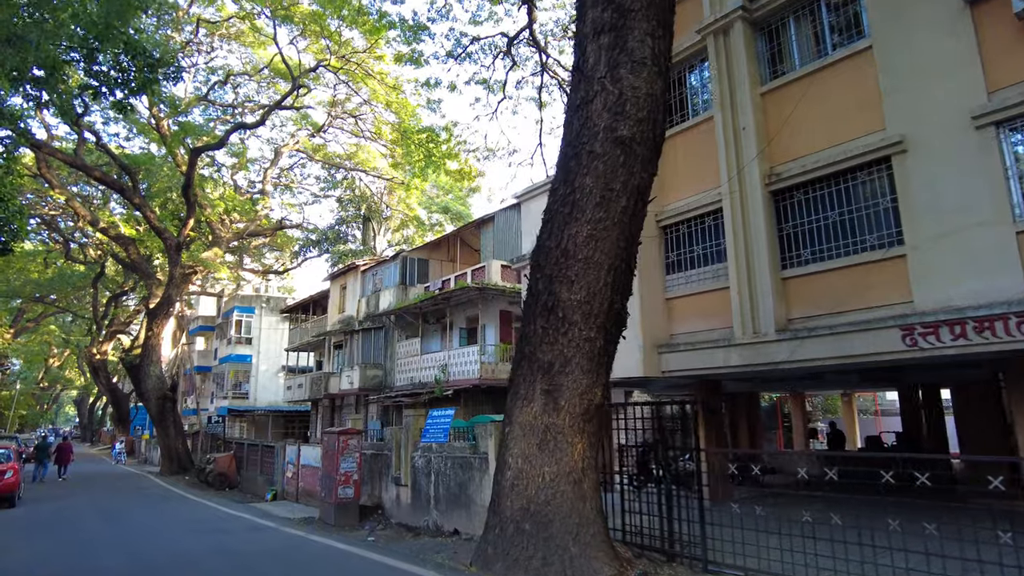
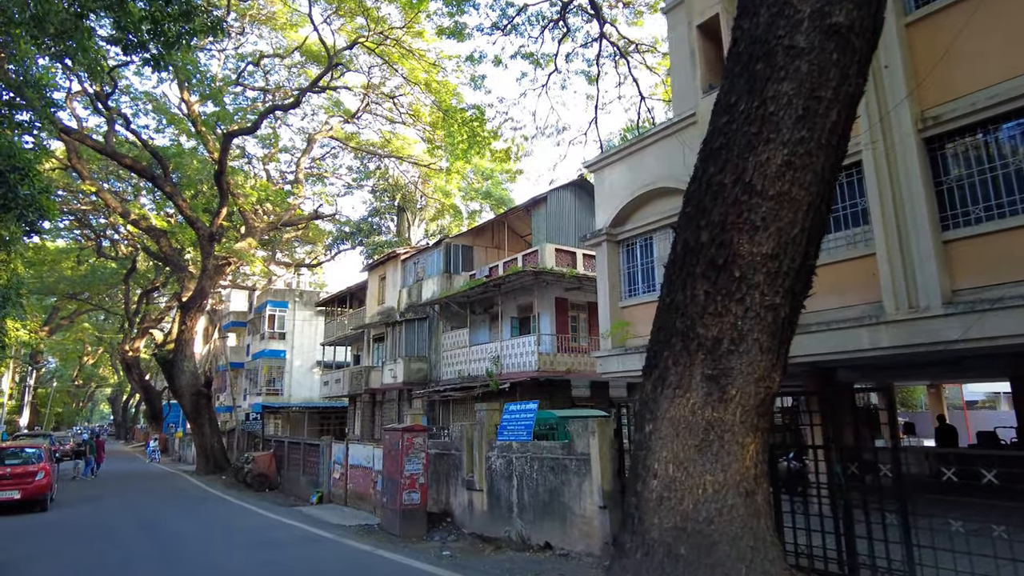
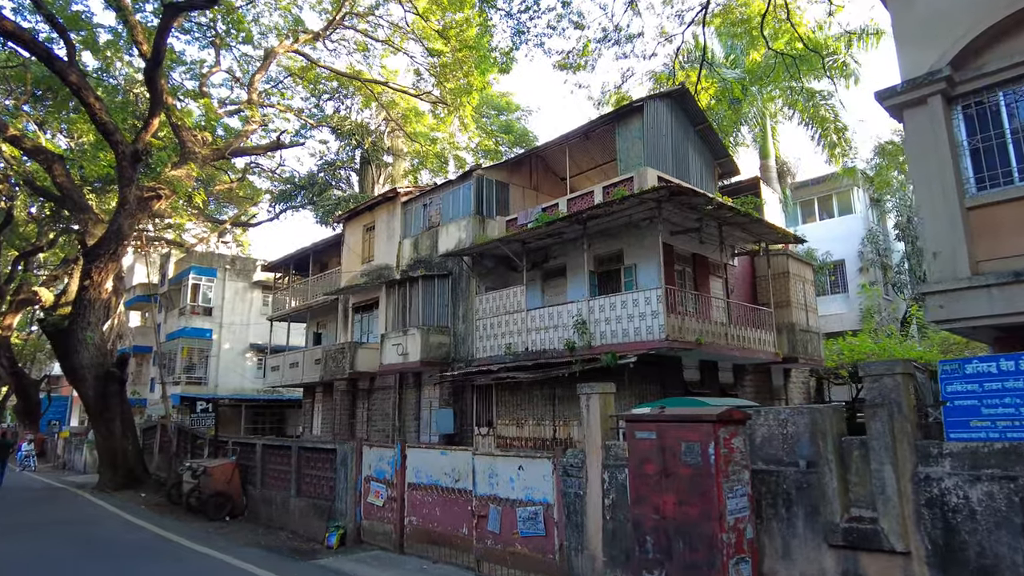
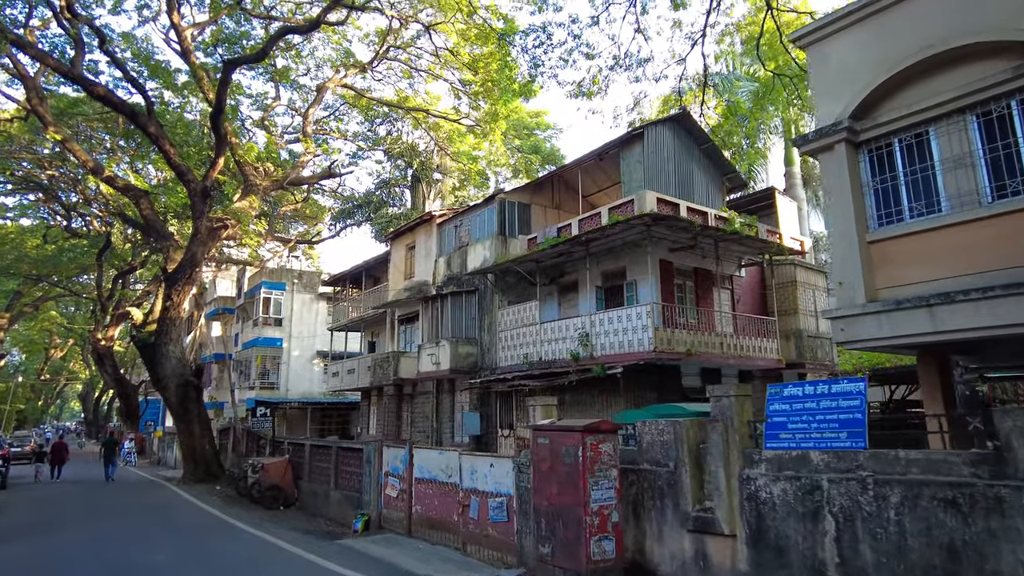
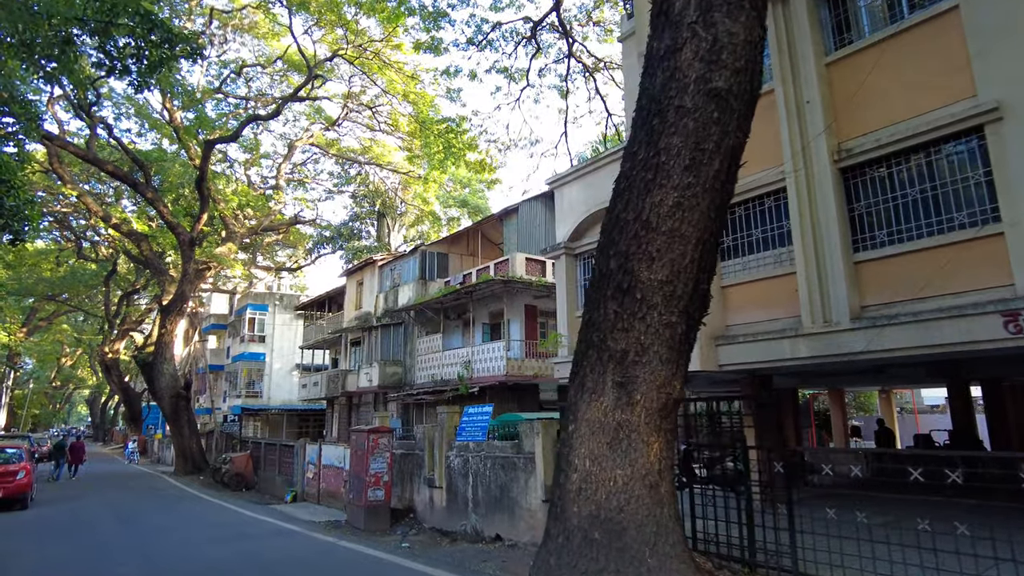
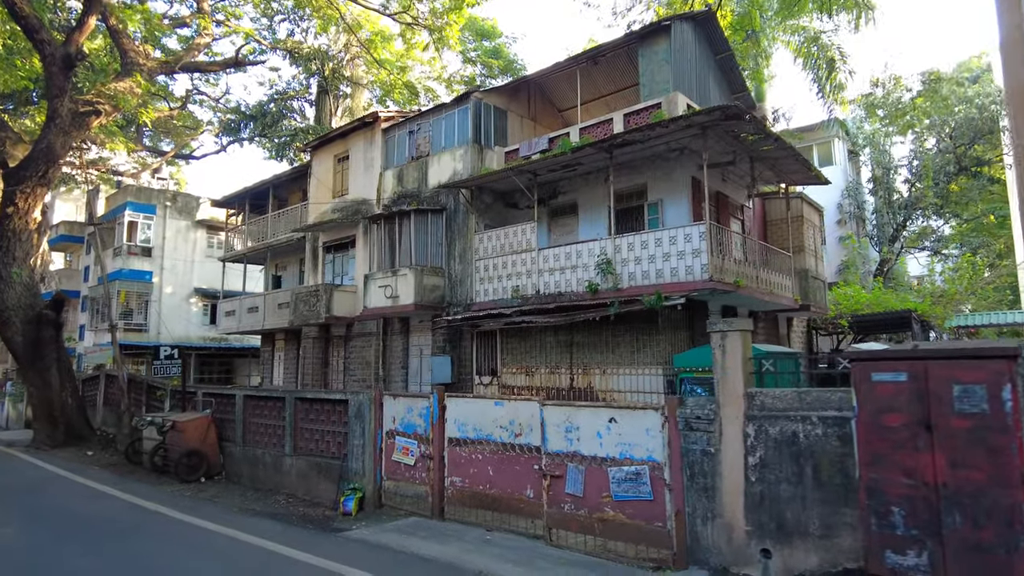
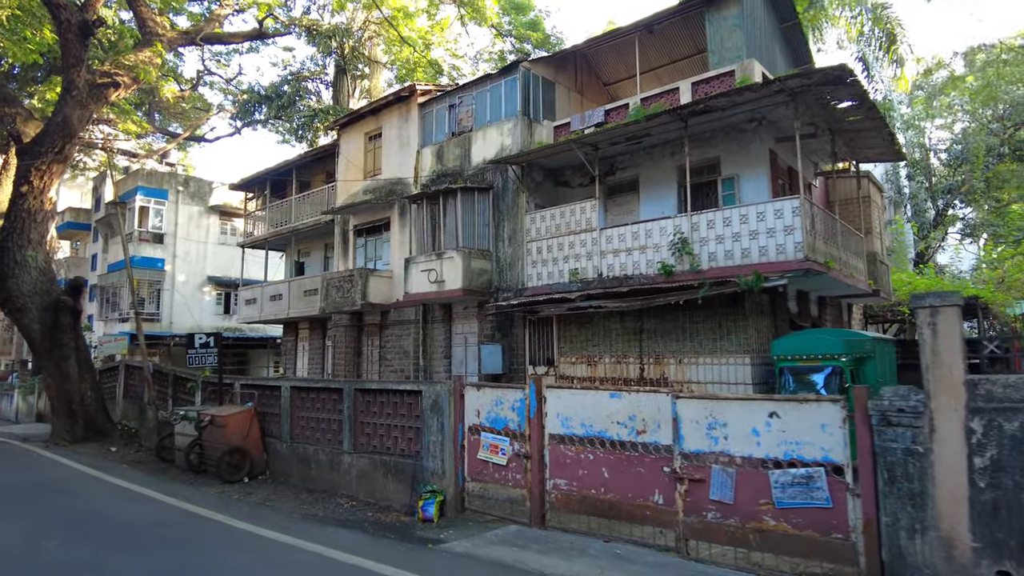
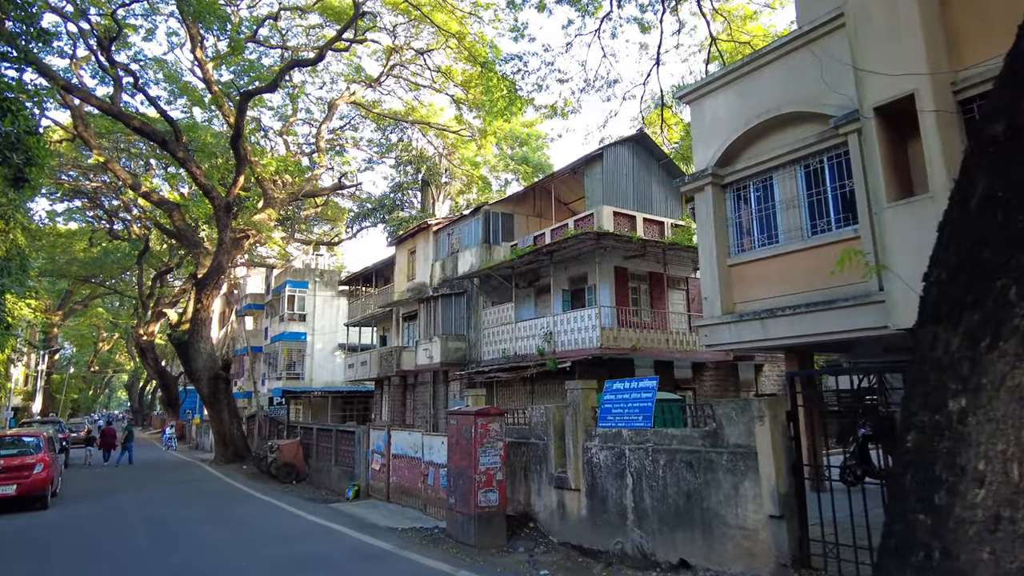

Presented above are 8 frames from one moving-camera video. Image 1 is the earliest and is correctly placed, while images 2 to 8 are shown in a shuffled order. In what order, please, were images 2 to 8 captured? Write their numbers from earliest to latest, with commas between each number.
5, 2, 8, 4, 3, 6, 7
